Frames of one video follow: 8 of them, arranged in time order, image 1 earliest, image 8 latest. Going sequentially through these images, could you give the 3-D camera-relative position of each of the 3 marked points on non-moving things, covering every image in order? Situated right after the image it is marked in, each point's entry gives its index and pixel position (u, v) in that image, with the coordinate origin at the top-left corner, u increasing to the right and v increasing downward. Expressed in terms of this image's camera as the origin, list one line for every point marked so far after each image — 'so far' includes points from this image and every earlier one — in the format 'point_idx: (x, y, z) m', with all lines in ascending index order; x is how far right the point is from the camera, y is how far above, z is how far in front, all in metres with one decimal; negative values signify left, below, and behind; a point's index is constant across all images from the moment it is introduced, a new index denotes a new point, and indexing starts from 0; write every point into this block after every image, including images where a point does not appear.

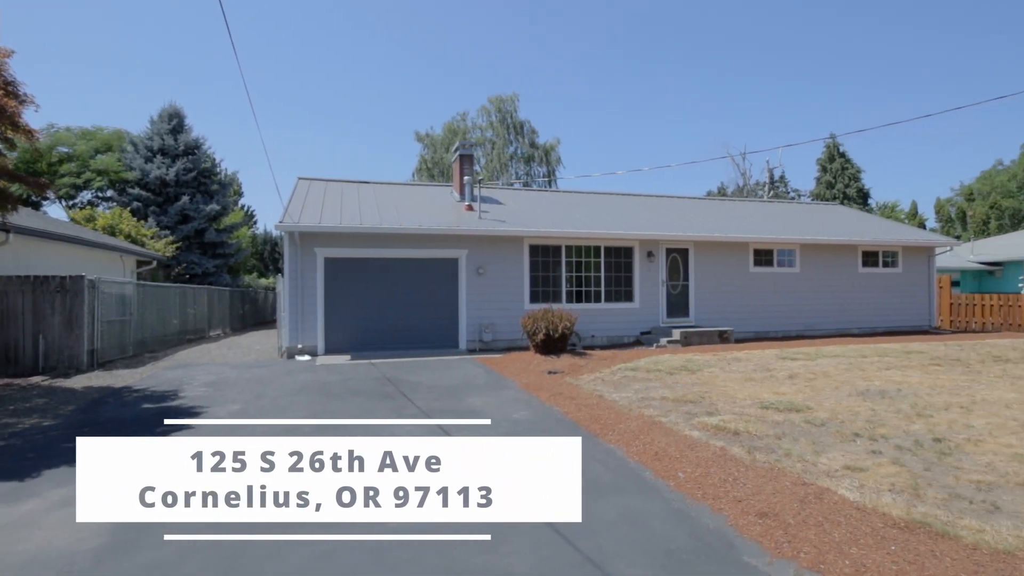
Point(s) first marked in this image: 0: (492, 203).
0: (-0.5, +2.3, +14.6) m
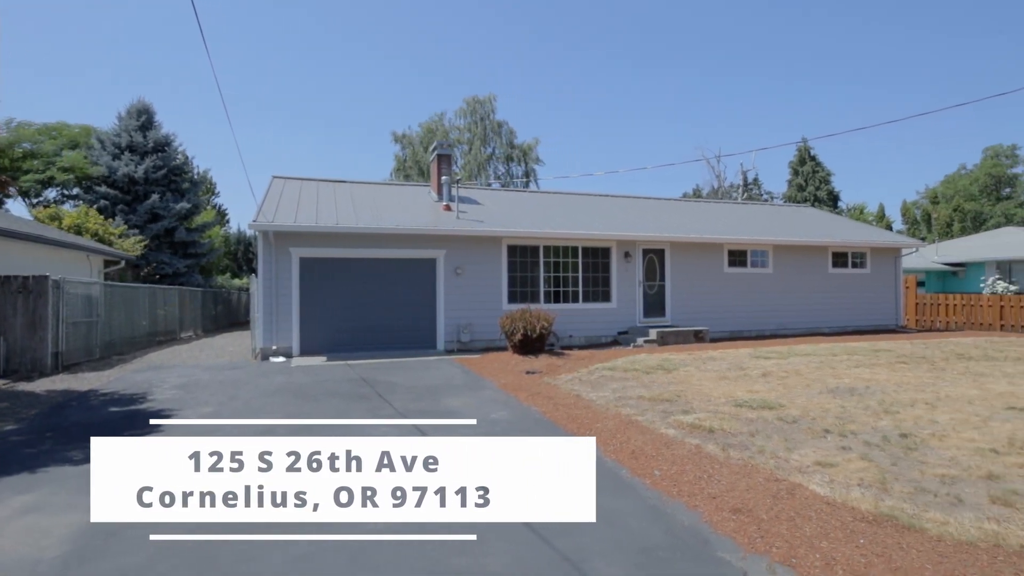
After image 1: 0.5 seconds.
0: (-1.1, +2.2, +14.6) m
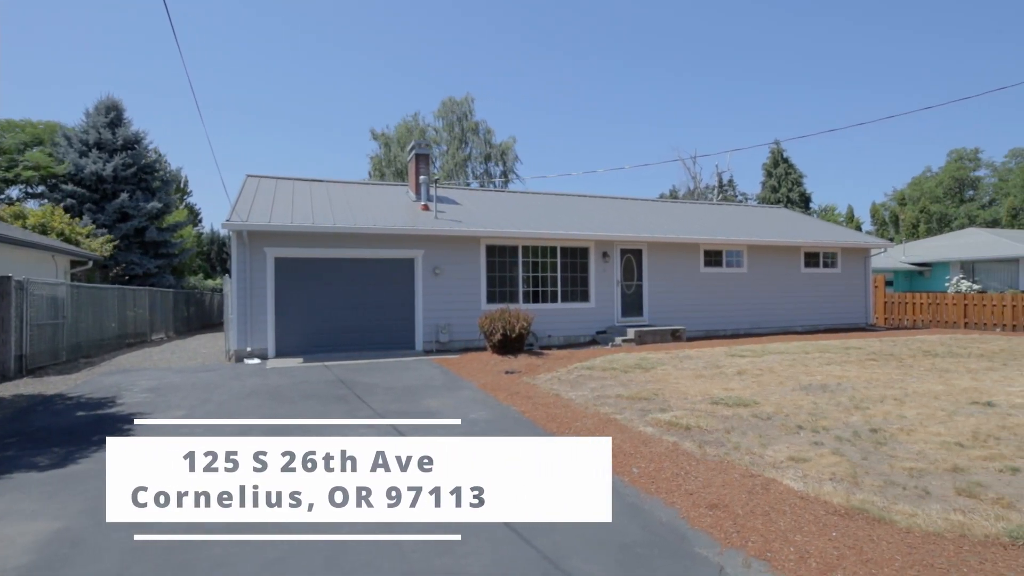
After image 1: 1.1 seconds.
0: (-1.6, +2.2, +14.5) m
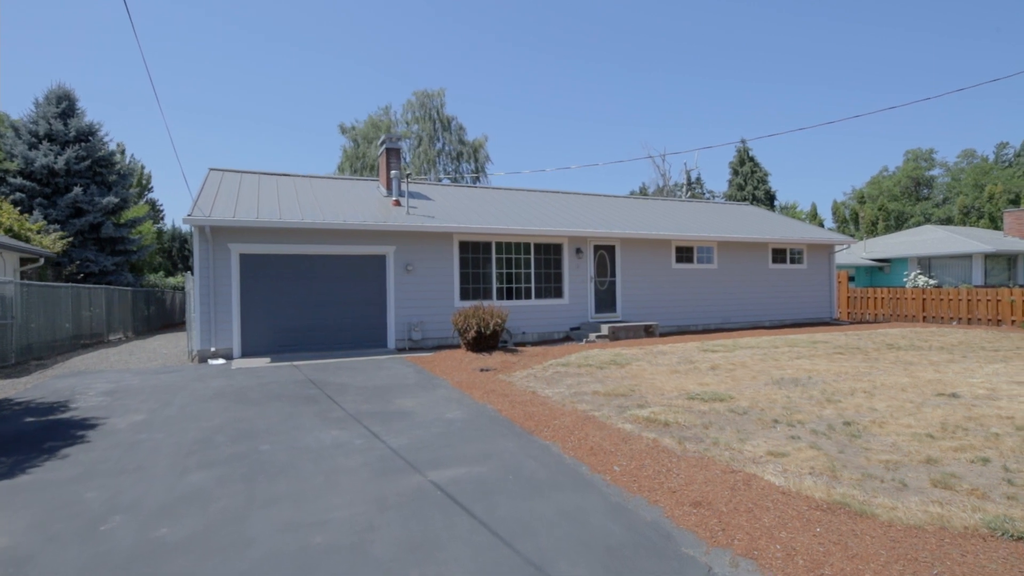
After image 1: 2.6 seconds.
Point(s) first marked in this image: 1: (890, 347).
0: (-2.3, +2.3, +14.3) m
1: (+7.7, -1.2, +11.4) m
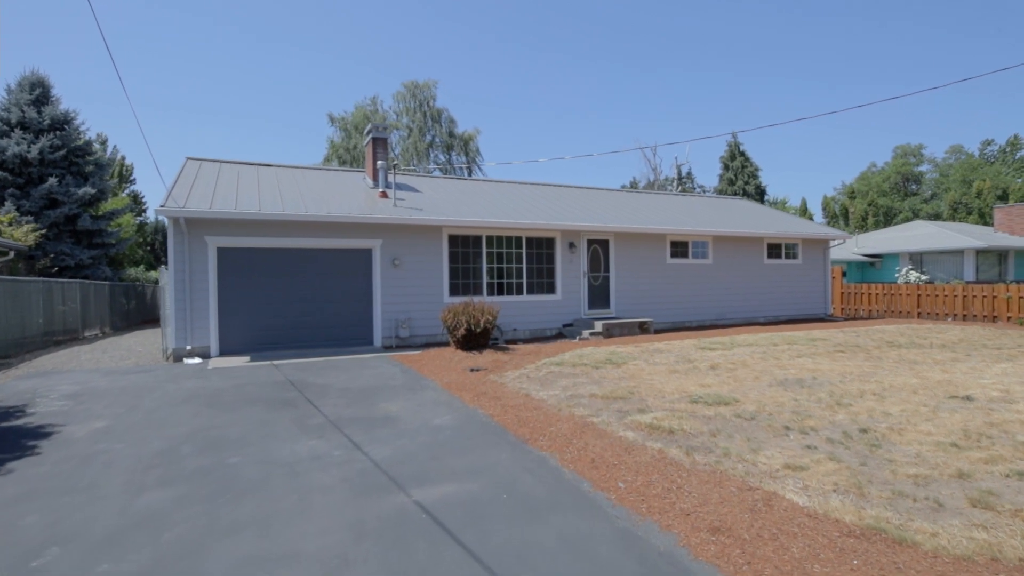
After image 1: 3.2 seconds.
0: (-2.6, +2.4, +13.8) m
1: (+7.6, -1.1, +11.1) m
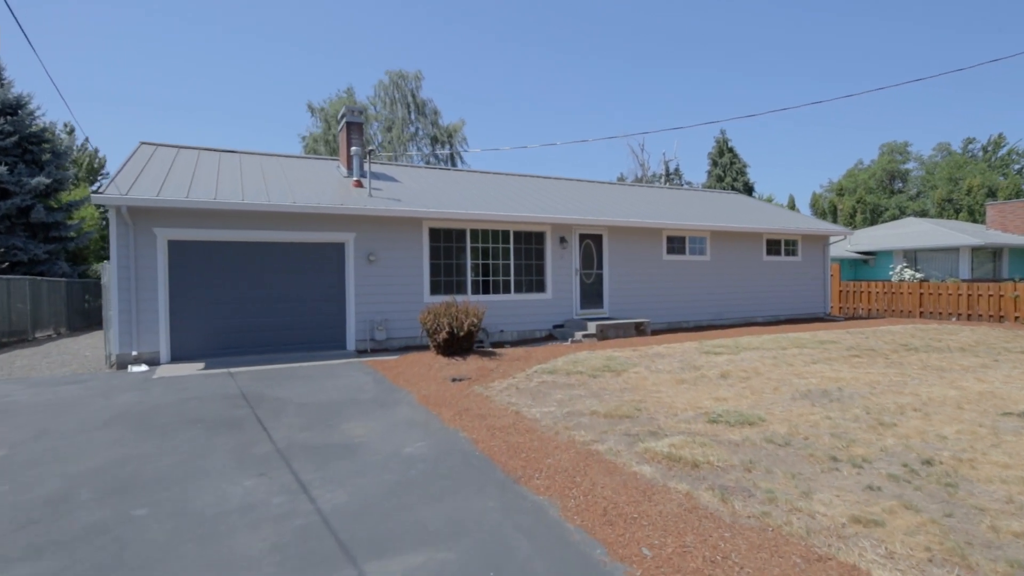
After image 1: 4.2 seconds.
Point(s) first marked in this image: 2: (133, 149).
0: (-2.9, +2.5, +12.7) m
1: (+7.3, -1.1, +10.3) m
2: (-7.8, +2.9, +11.4) m
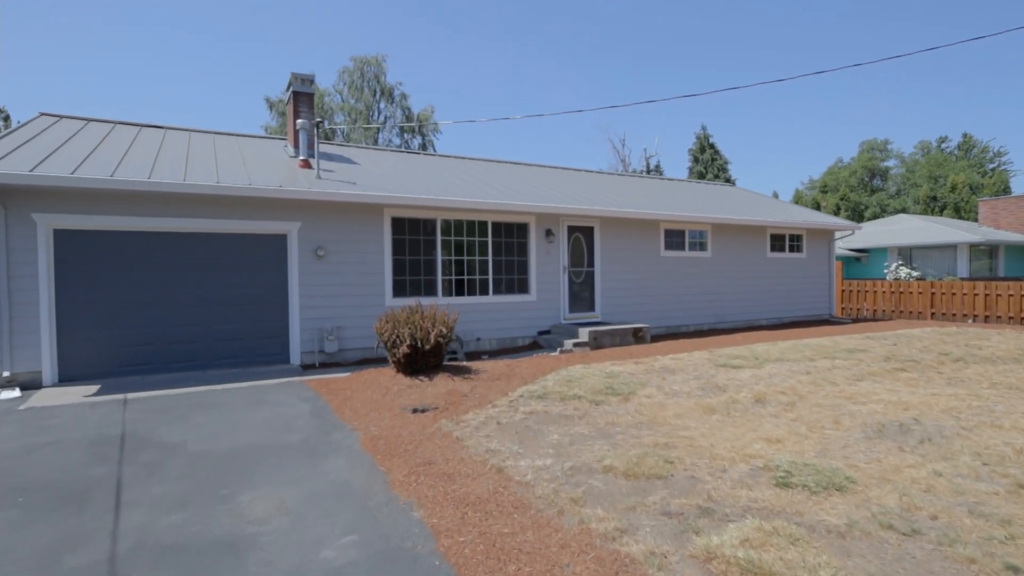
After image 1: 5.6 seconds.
0: (-3.3, +2.5, +10.8) m
1: (+7.0, -1.1, +8.8) m
2: (-8.2, +2.8, +9.3) m
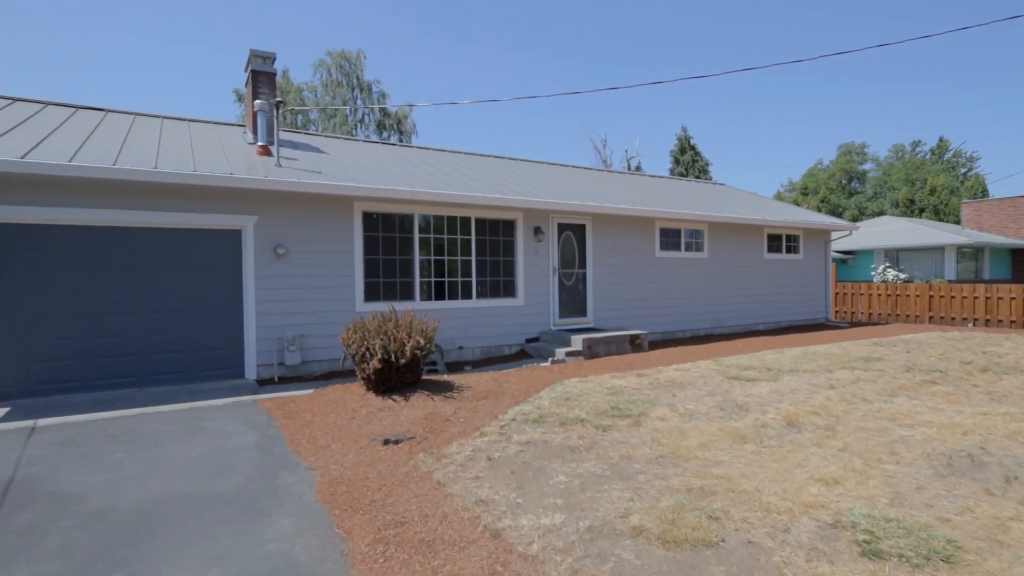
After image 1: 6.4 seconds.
0: (-3.5, +2.4, +9.7) m
1: (+6.8, -1.2, +8.1) m
2: (-8.4, +2.8, +8.1) m
